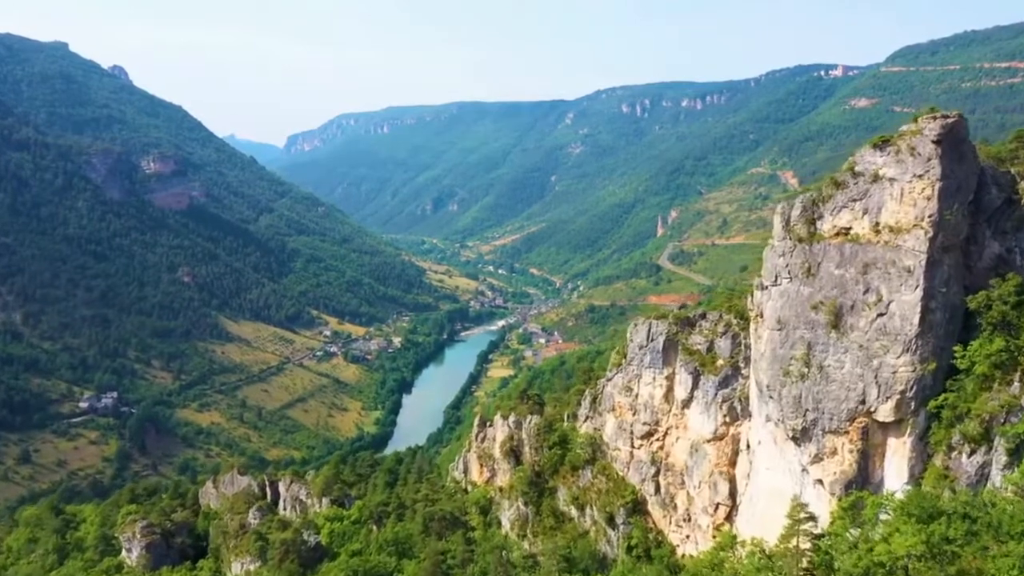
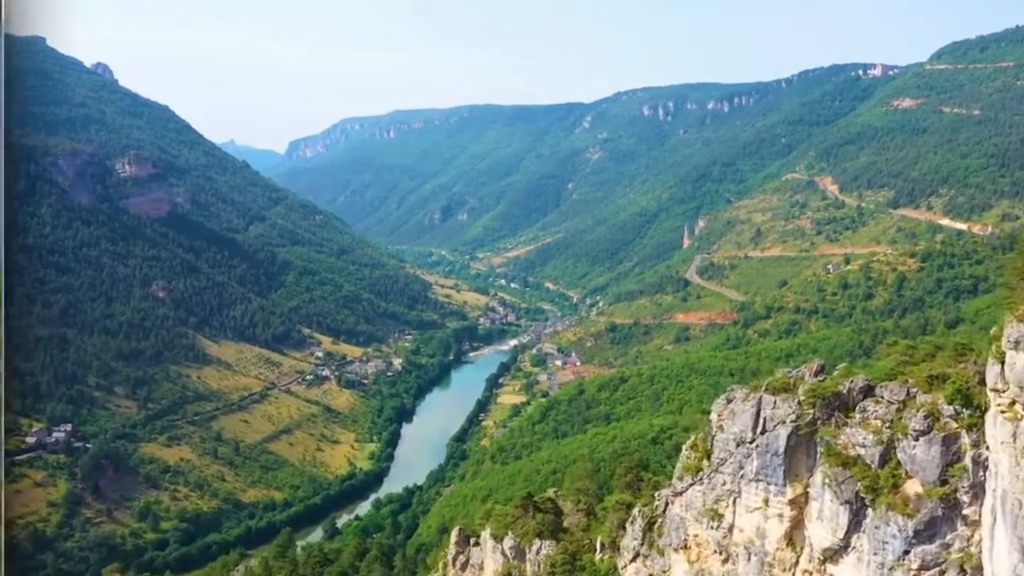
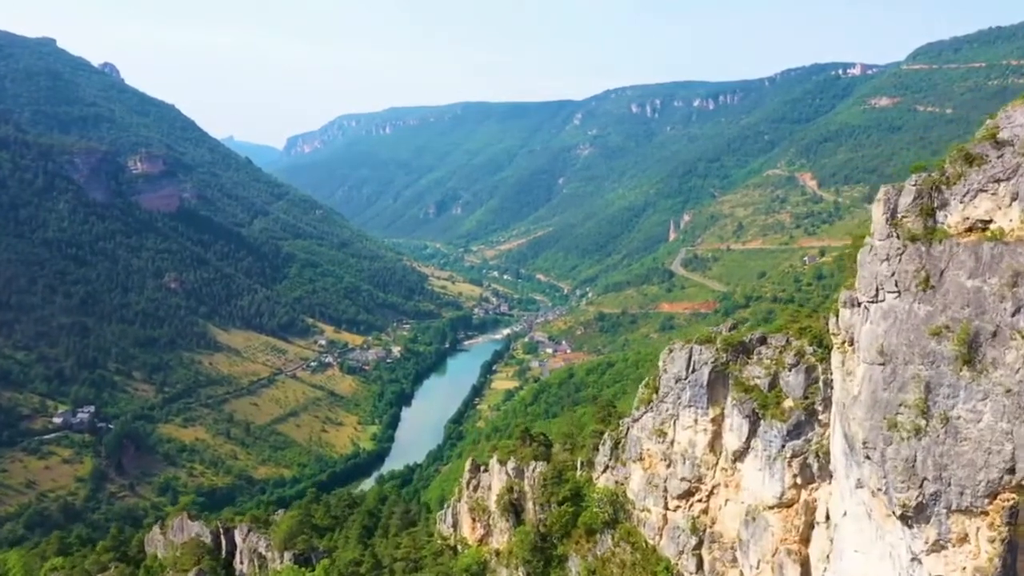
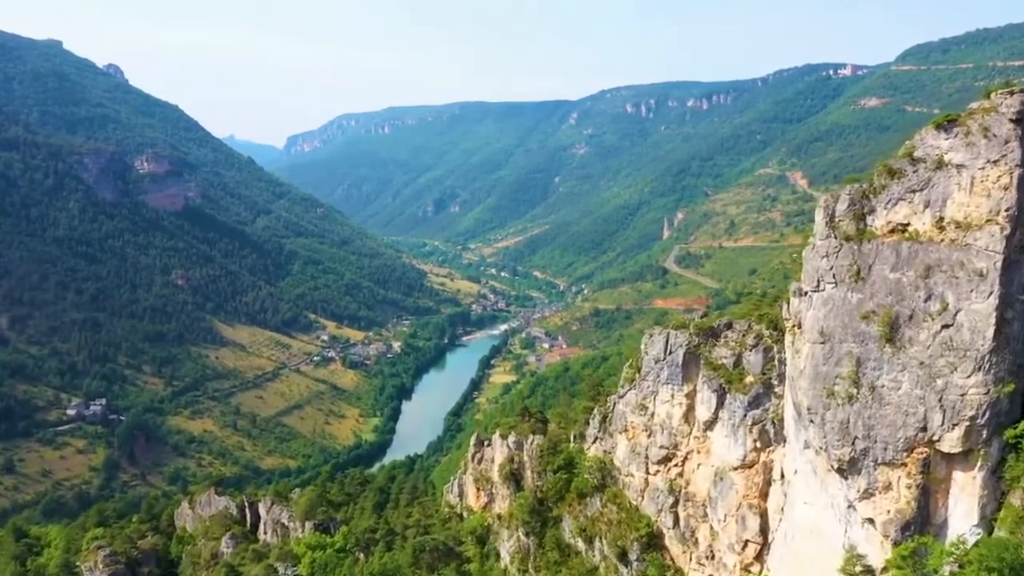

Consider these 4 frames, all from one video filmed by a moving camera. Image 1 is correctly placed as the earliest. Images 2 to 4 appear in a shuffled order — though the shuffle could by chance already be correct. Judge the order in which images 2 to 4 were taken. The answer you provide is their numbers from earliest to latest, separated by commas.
4, 3, 2
